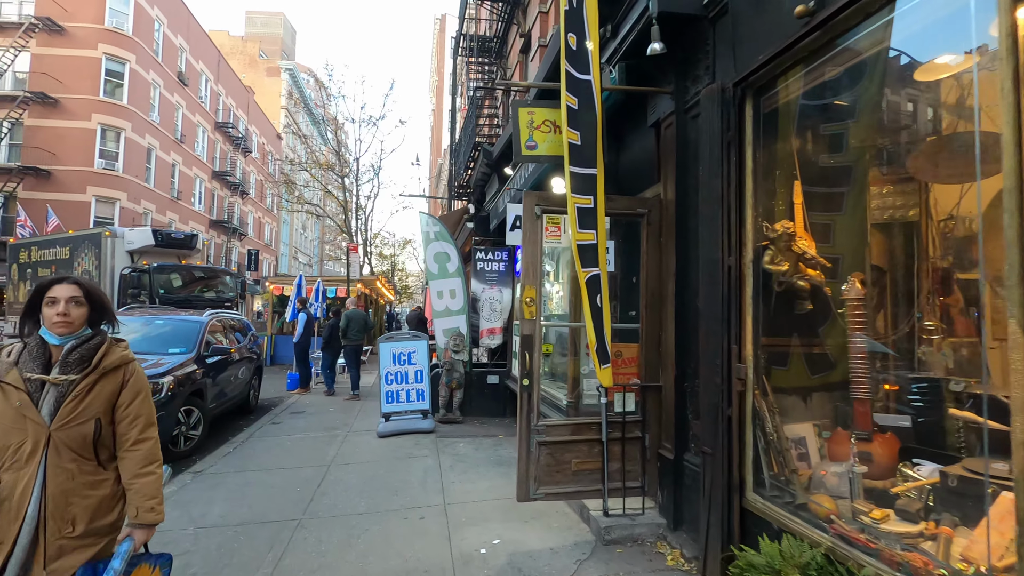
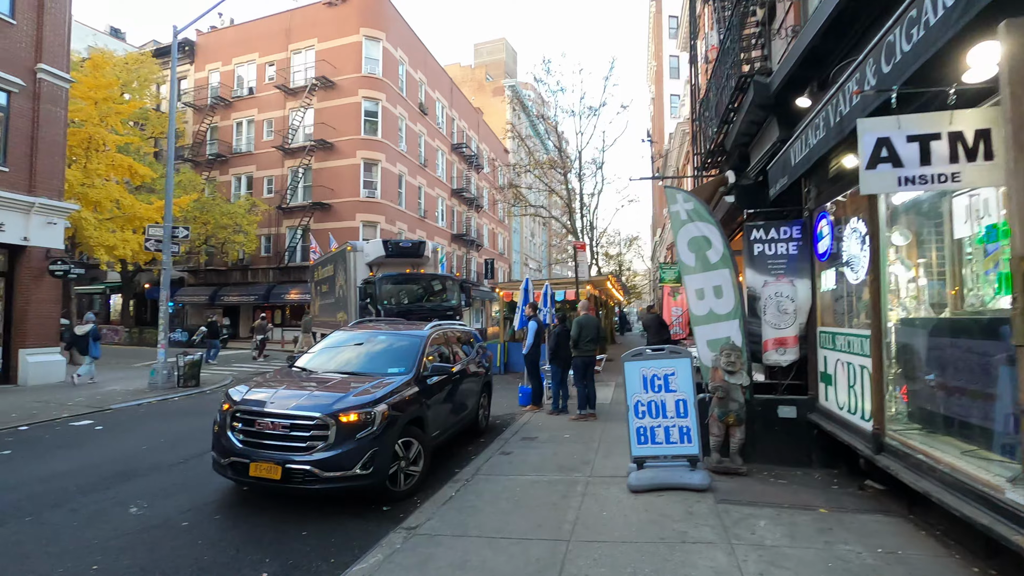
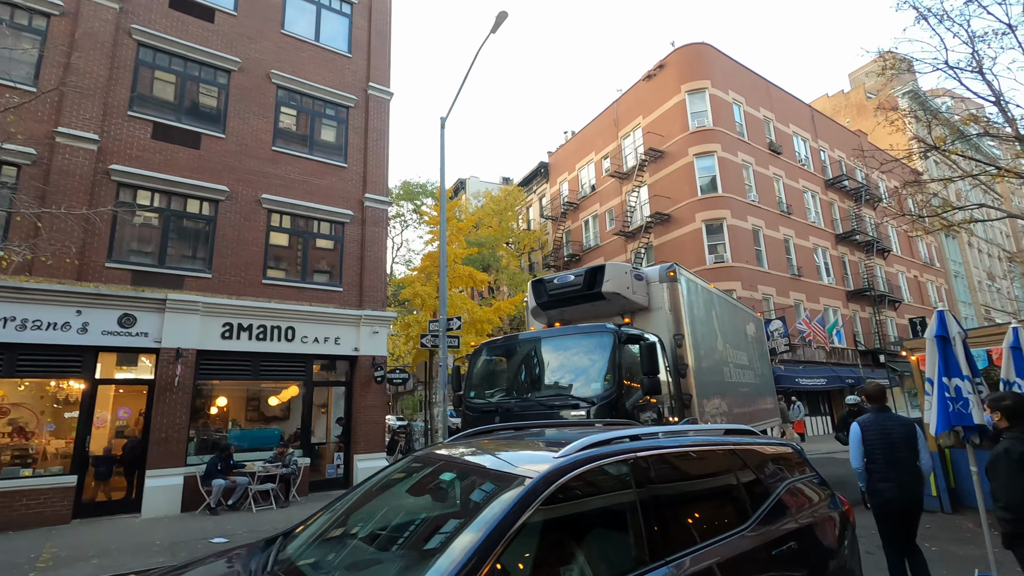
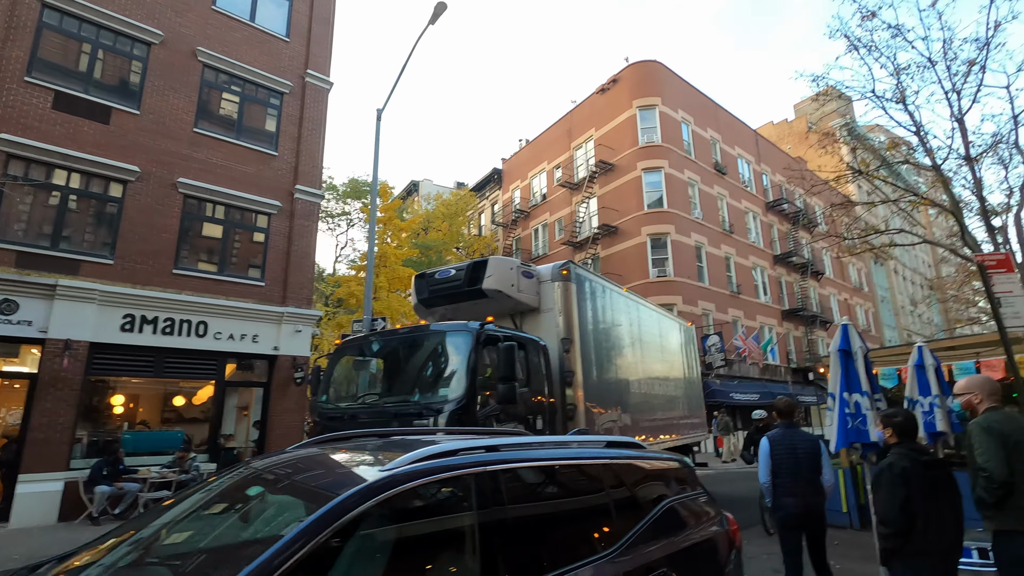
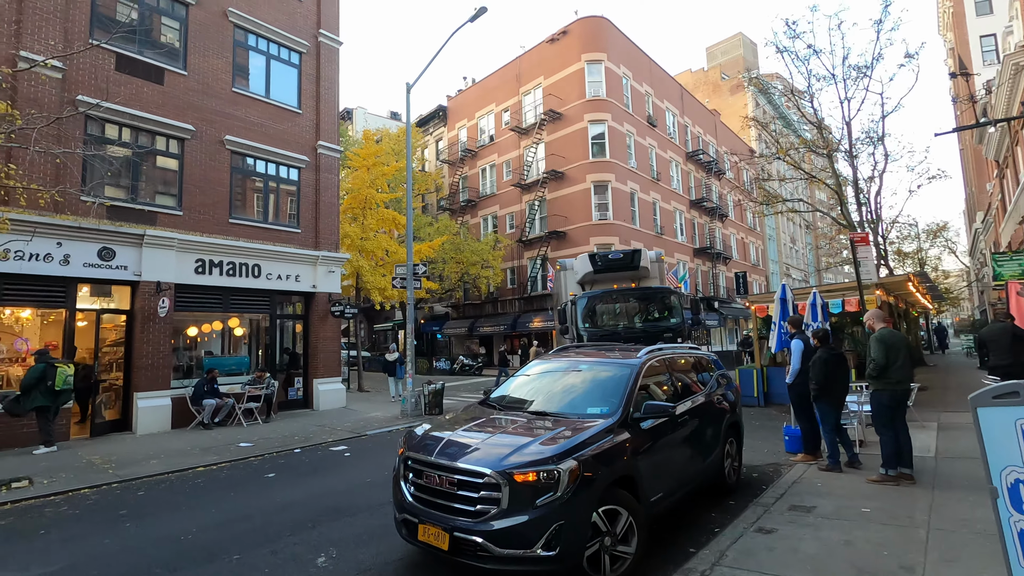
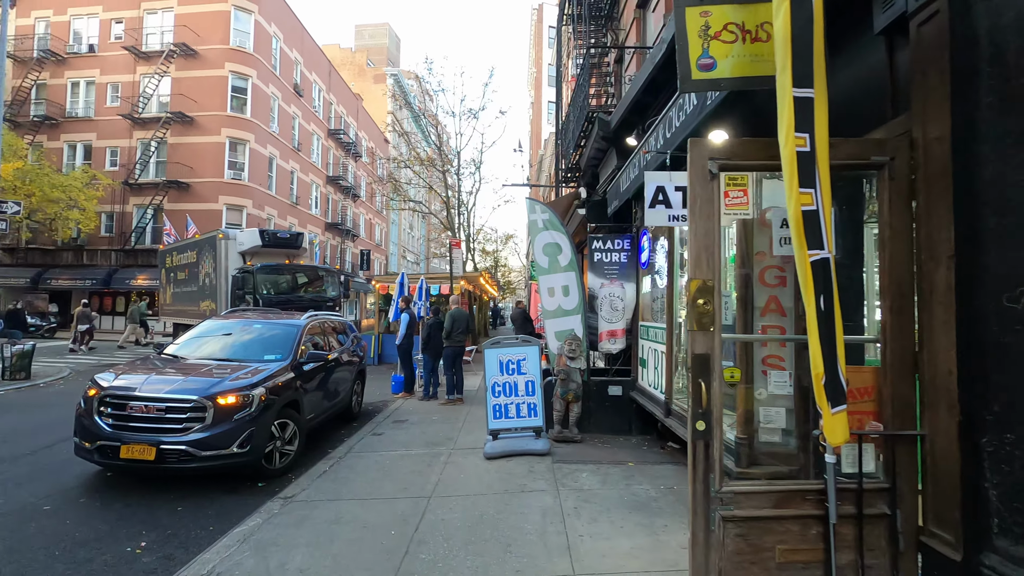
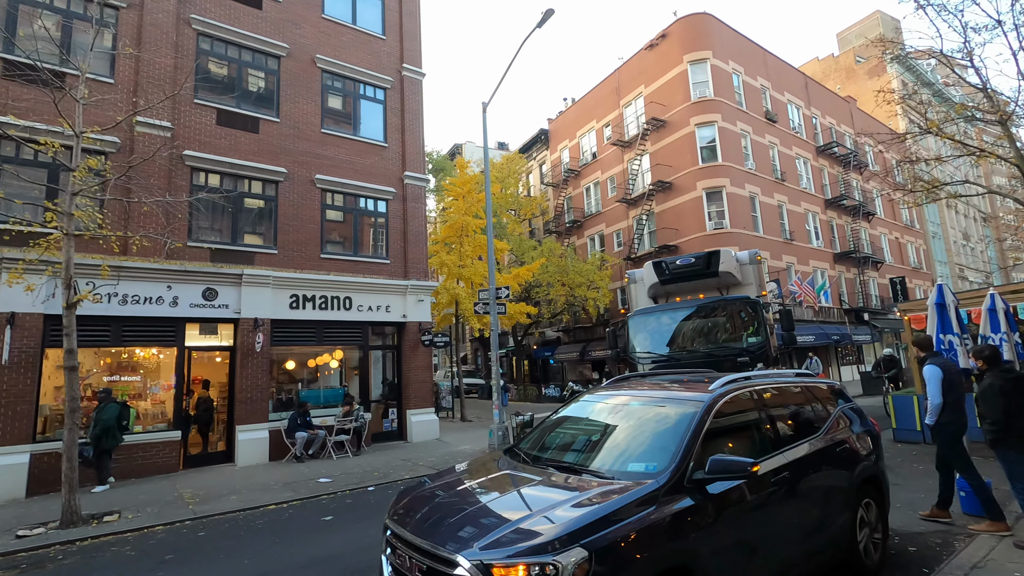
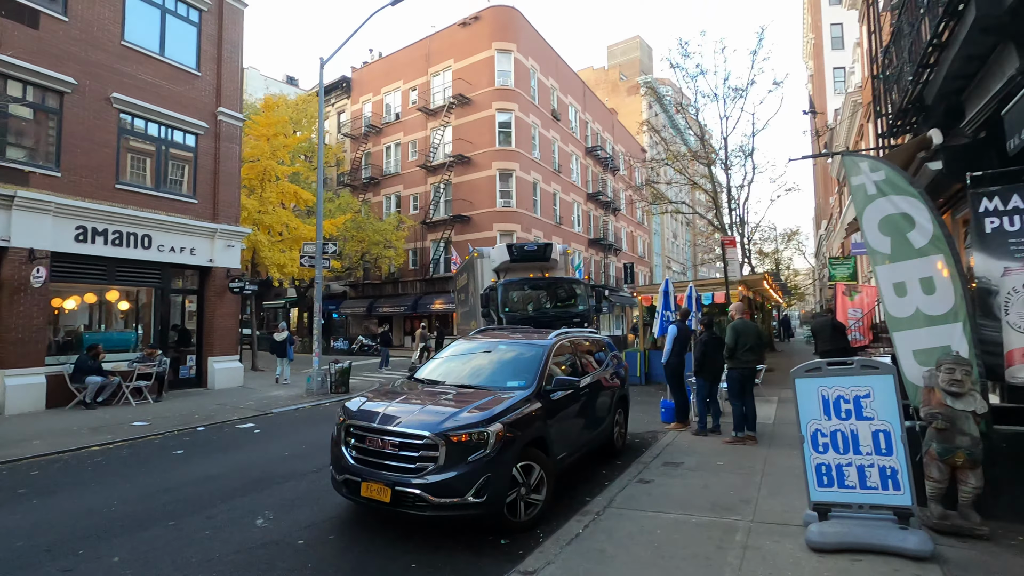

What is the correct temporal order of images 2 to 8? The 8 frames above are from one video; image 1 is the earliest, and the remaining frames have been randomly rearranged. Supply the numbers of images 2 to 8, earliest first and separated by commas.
6, 2, 8, 5, 7, 3, 4
